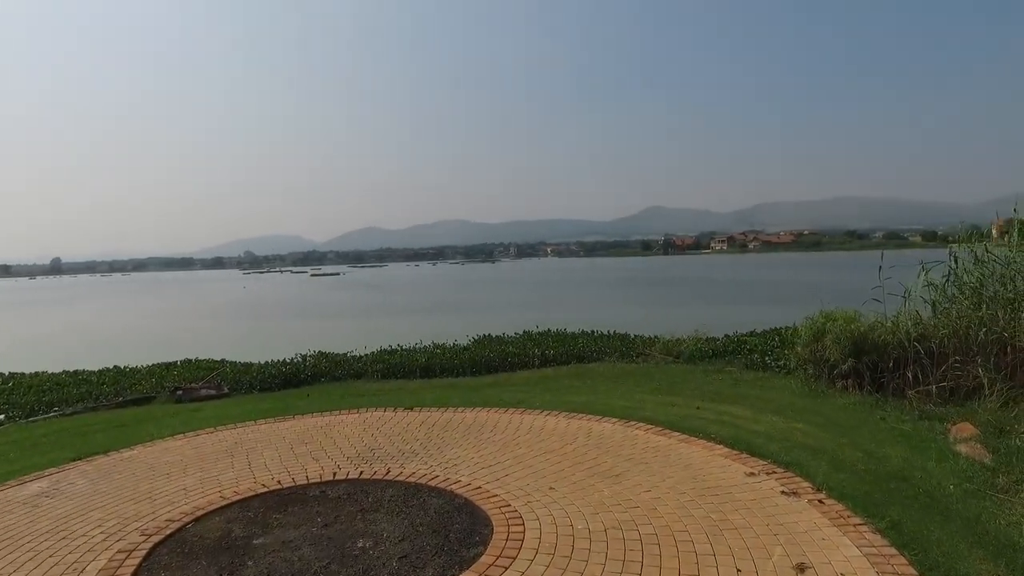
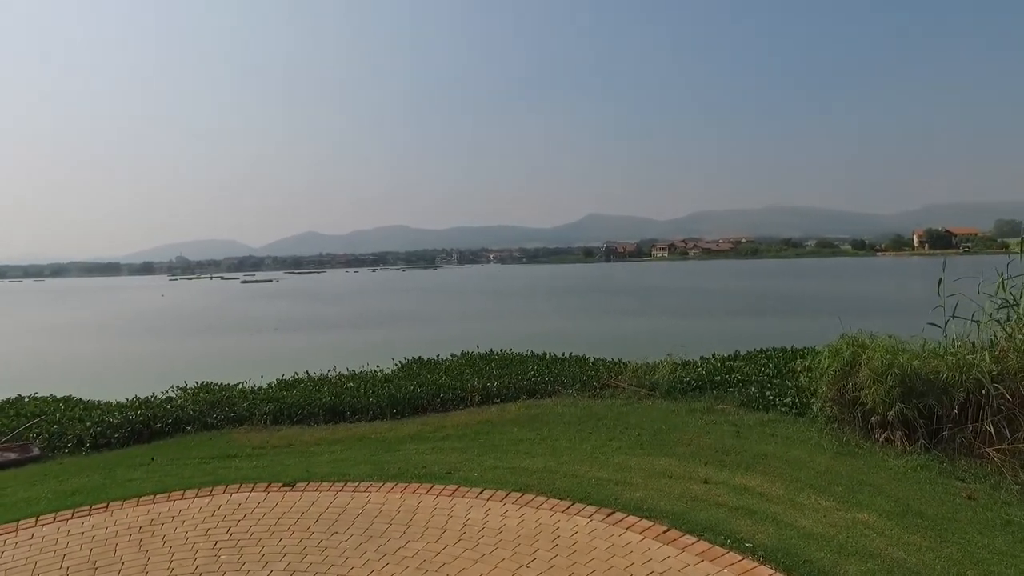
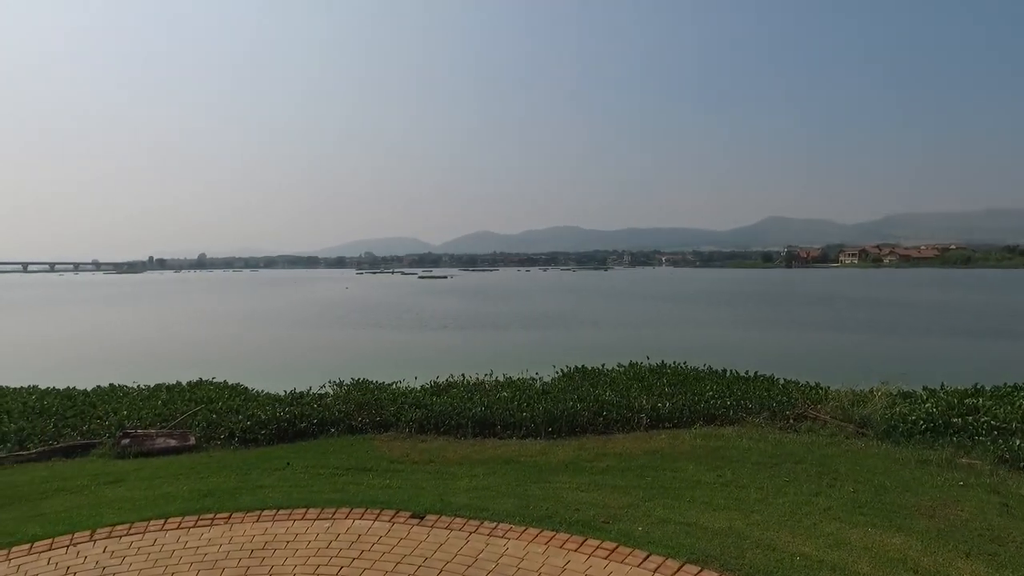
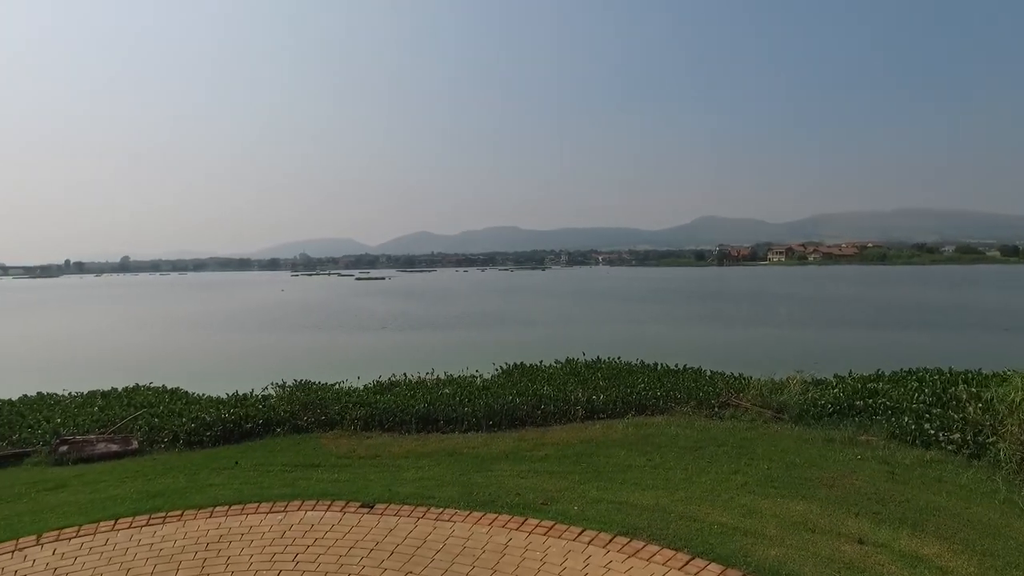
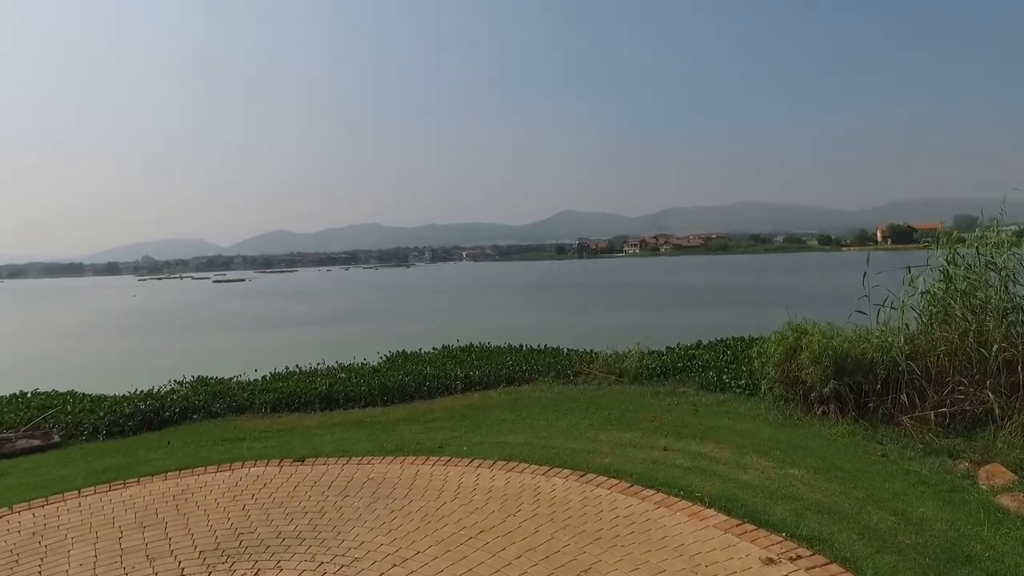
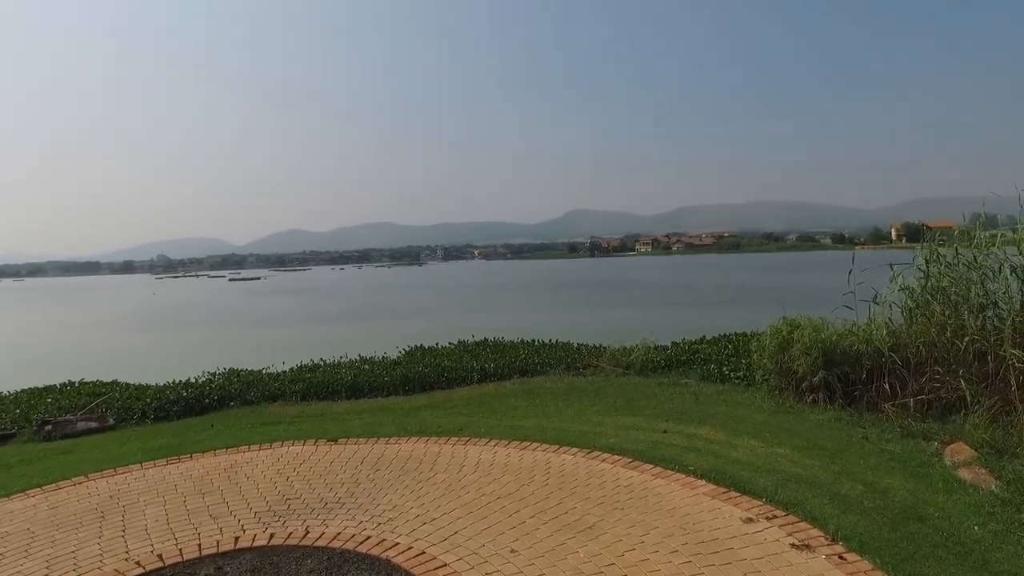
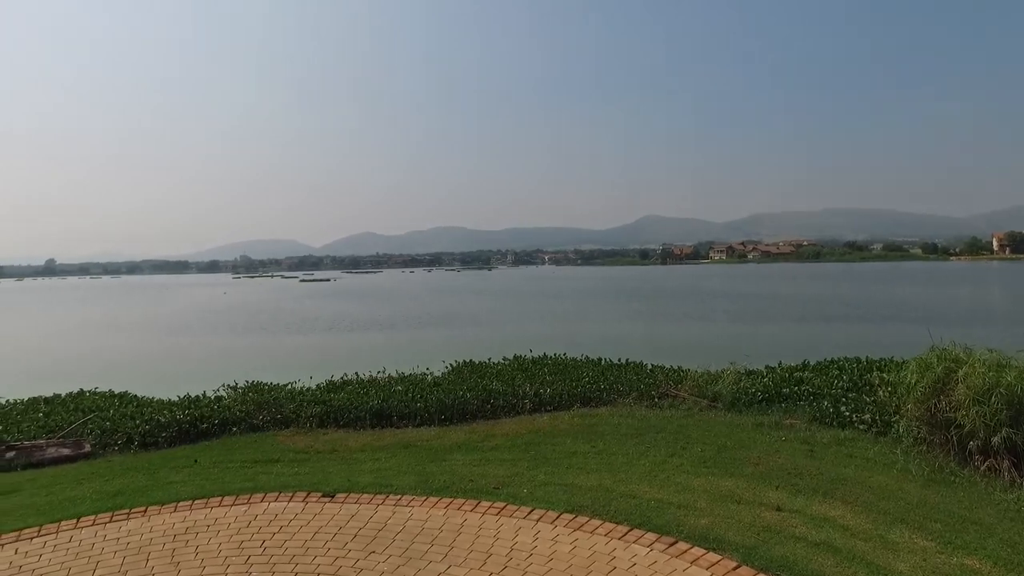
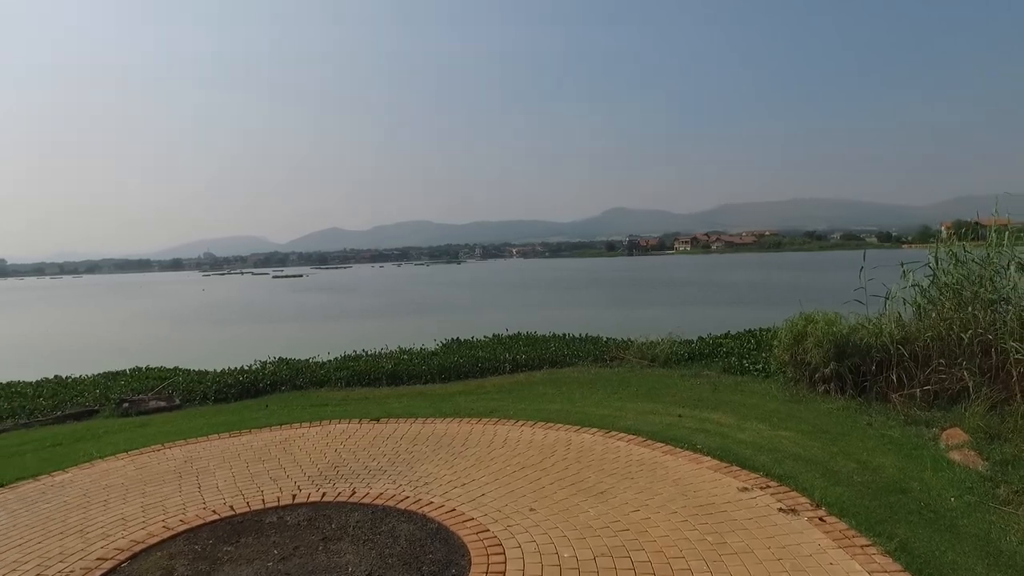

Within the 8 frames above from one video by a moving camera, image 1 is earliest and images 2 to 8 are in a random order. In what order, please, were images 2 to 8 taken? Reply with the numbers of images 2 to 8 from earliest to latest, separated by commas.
8, 6, 5, 2, 7, 4, 3
